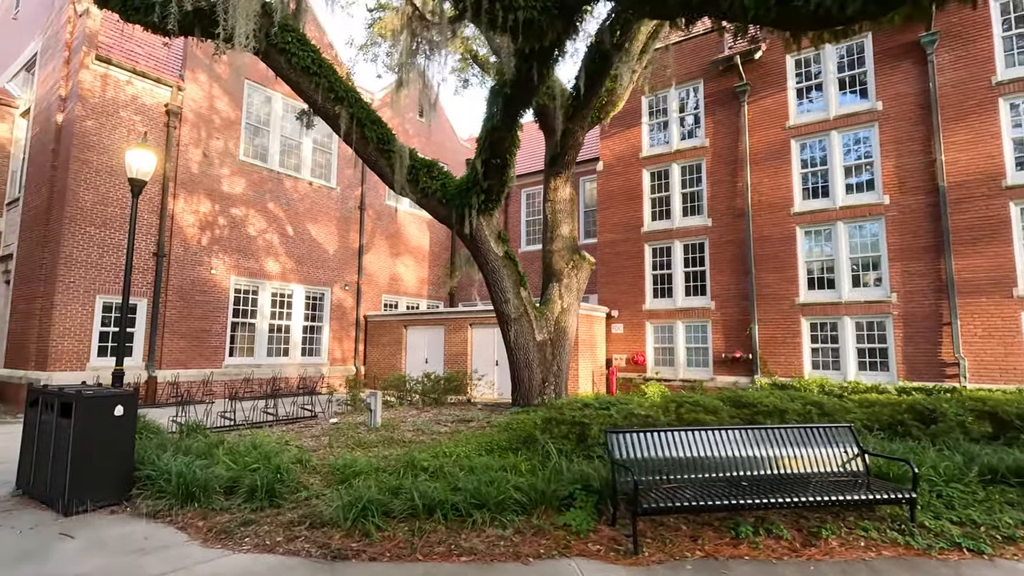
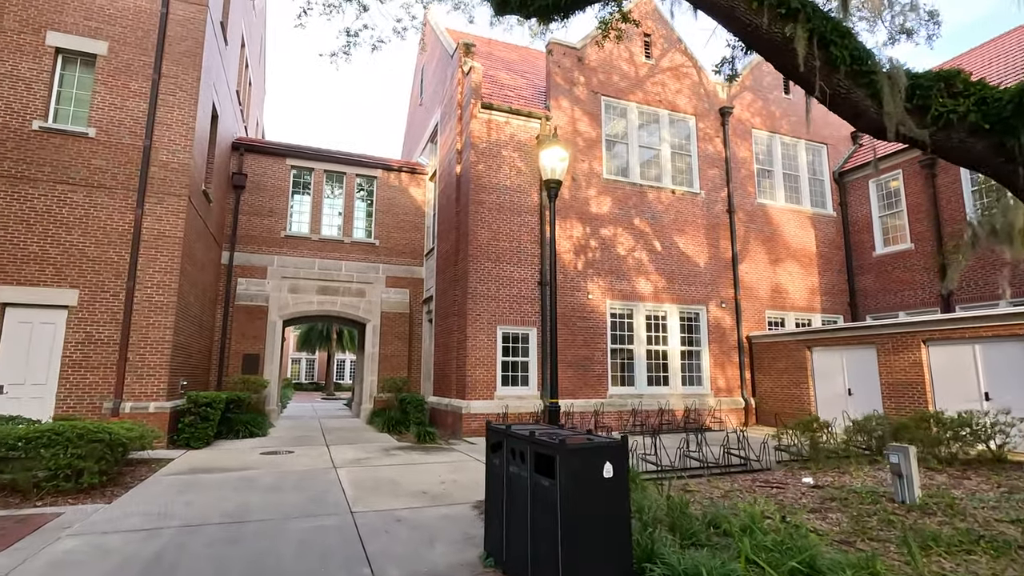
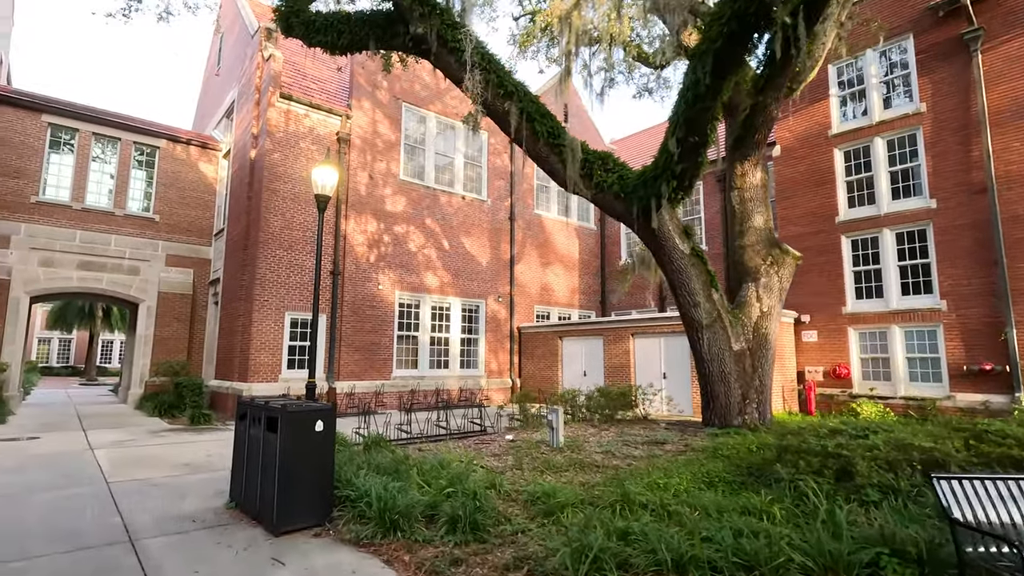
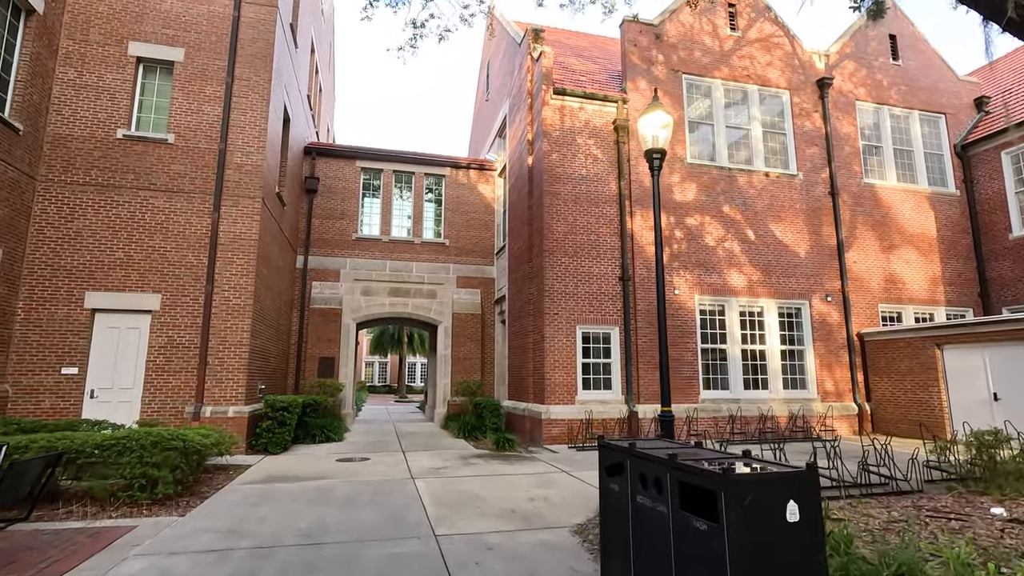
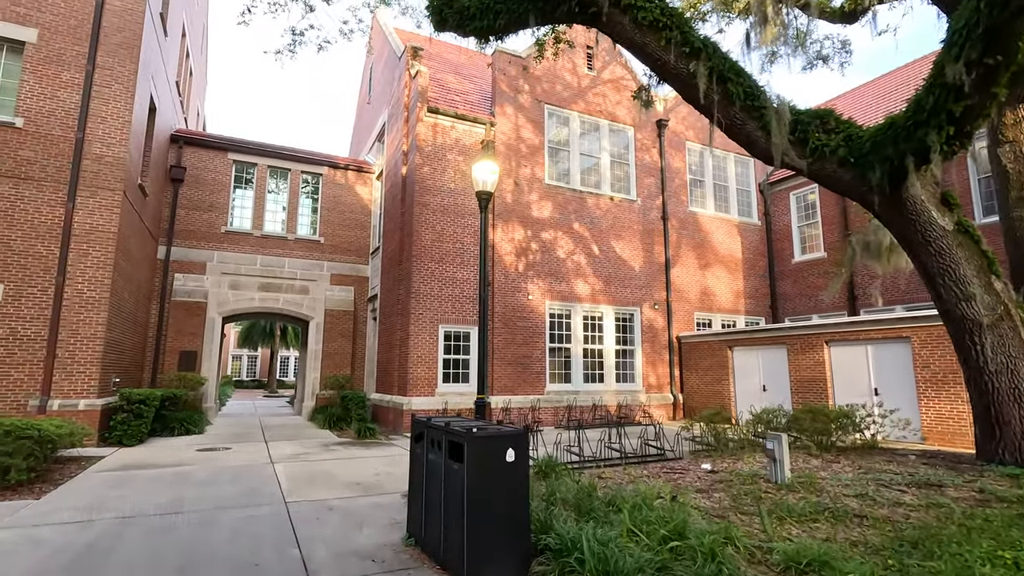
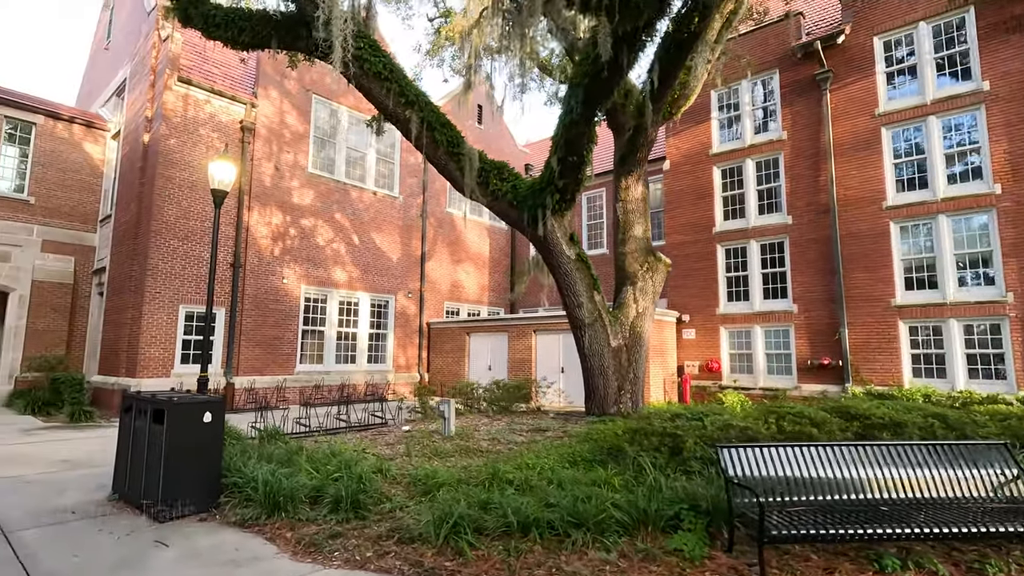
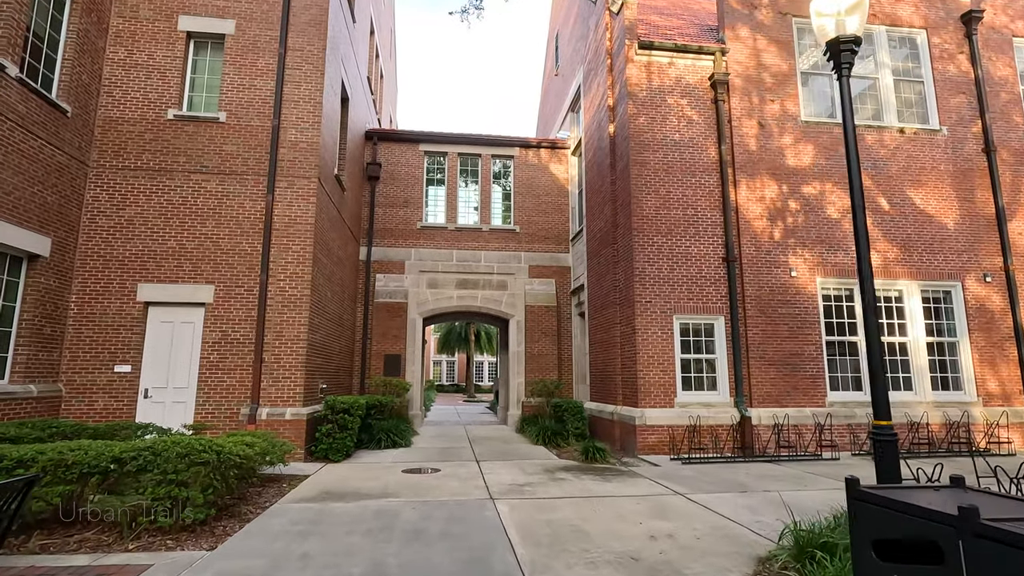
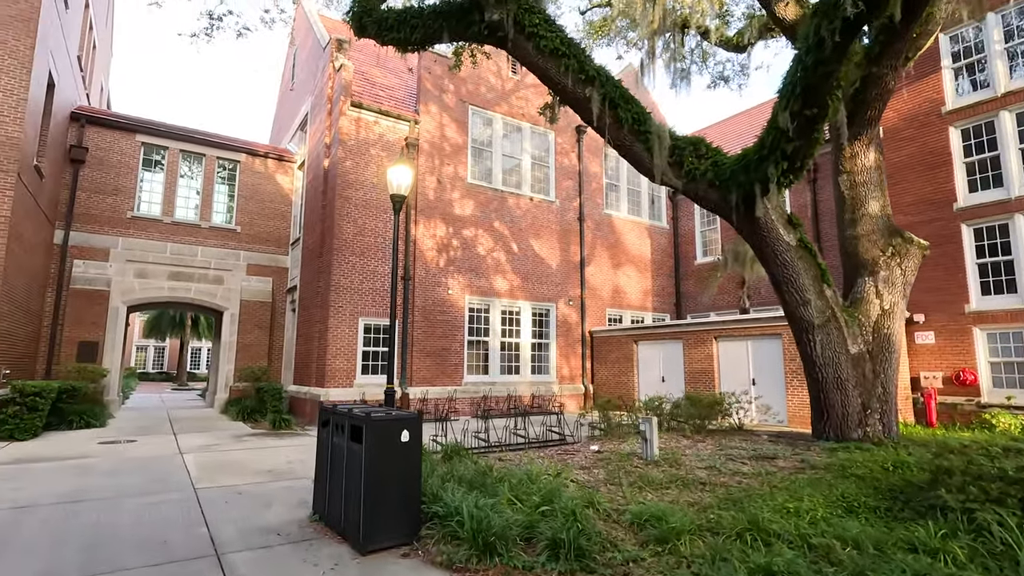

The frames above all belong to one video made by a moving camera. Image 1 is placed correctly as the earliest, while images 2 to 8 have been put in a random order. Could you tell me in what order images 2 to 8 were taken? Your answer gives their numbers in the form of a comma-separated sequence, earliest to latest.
6, 3, 8, 5, 2, 4, 7
